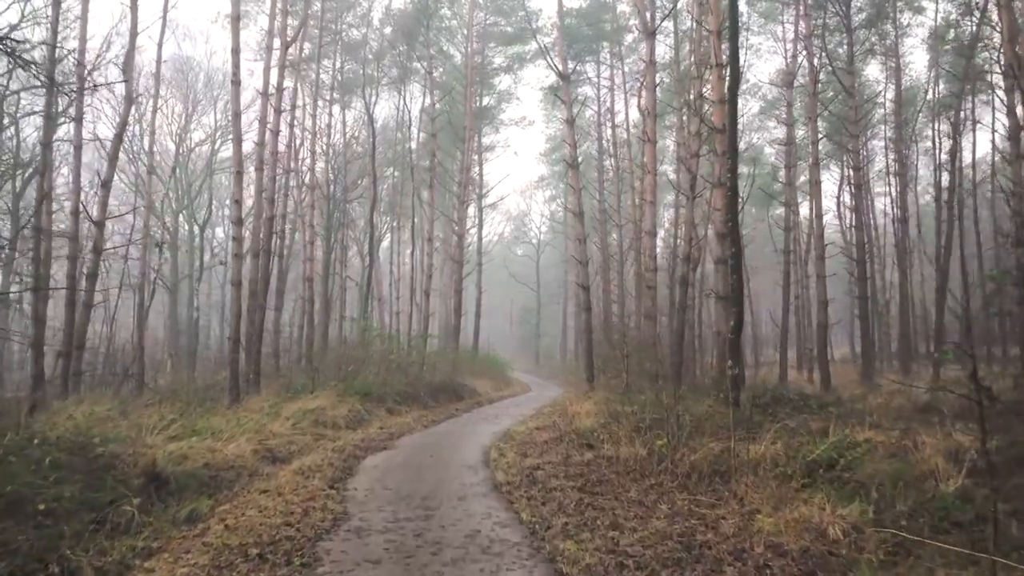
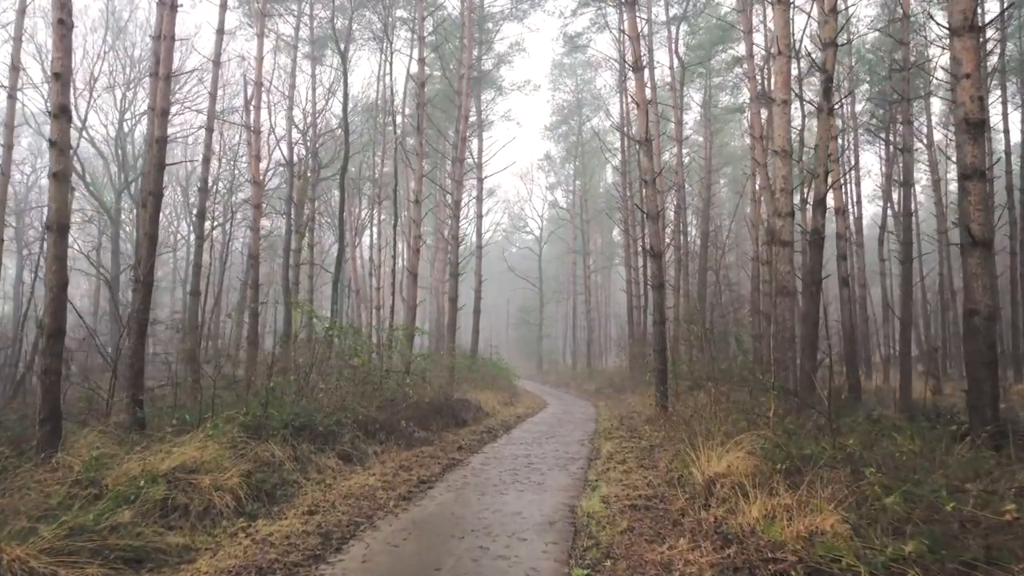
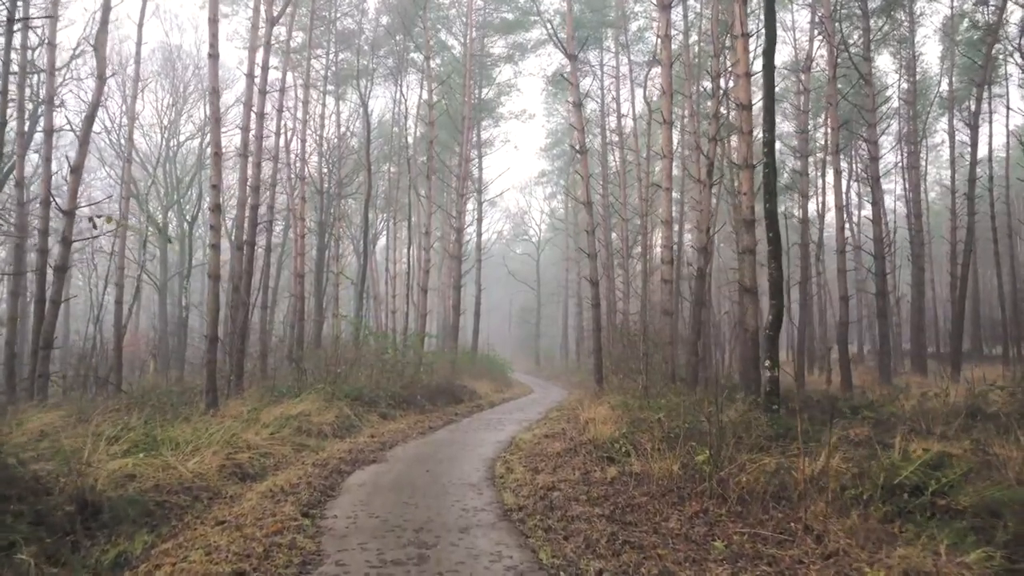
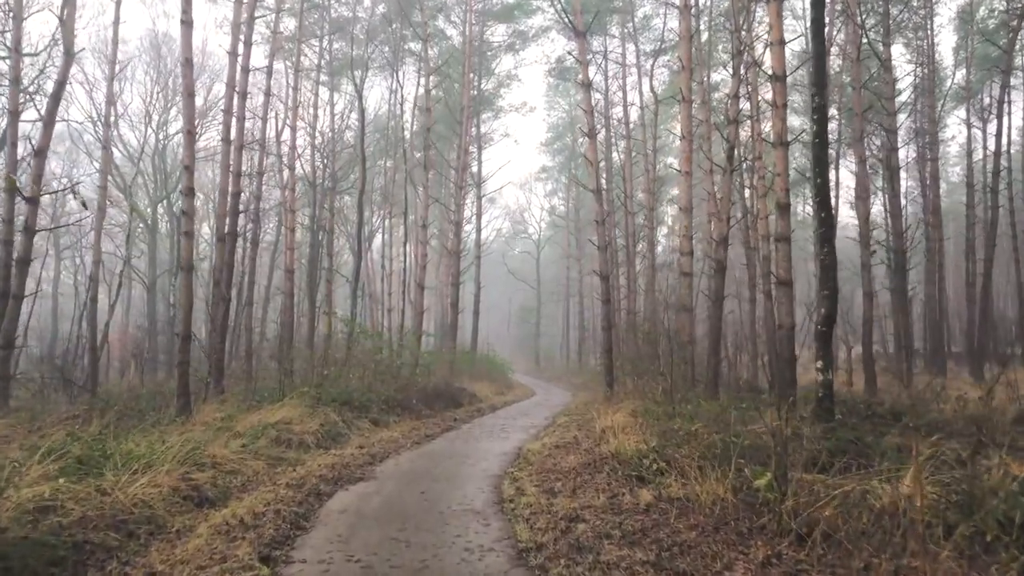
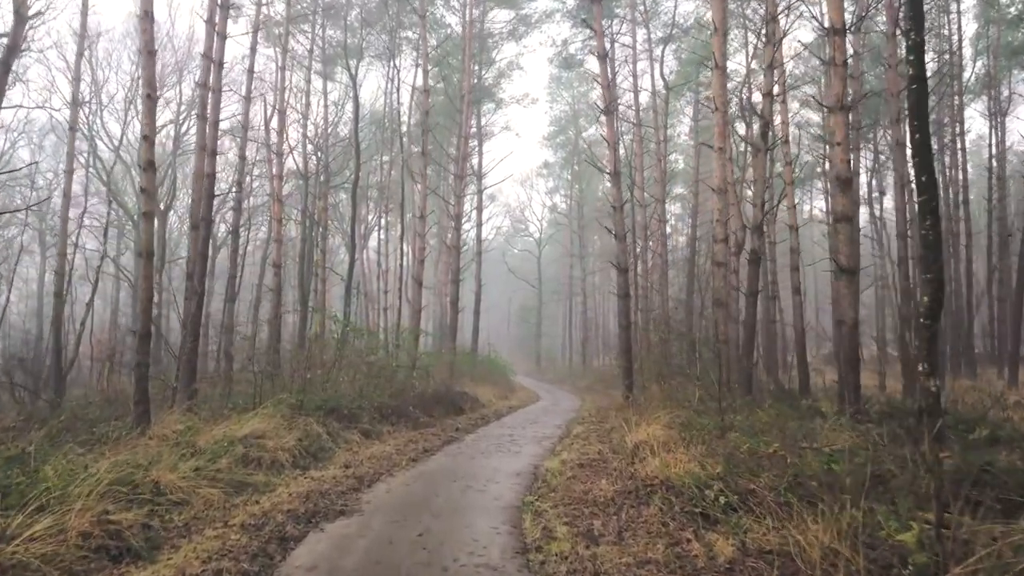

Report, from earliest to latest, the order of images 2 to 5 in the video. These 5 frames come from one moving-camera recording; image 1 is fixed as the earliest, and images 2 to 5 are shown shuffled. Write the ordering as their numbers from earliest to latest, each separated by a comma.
3, 4, 5, 2
